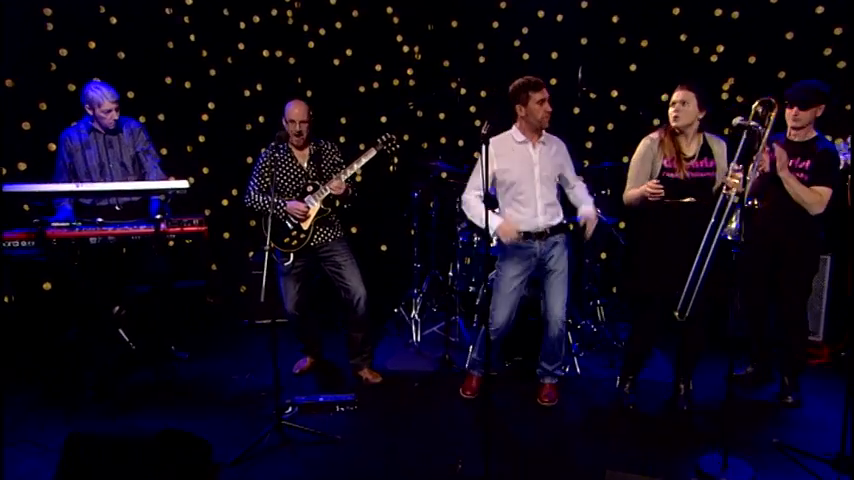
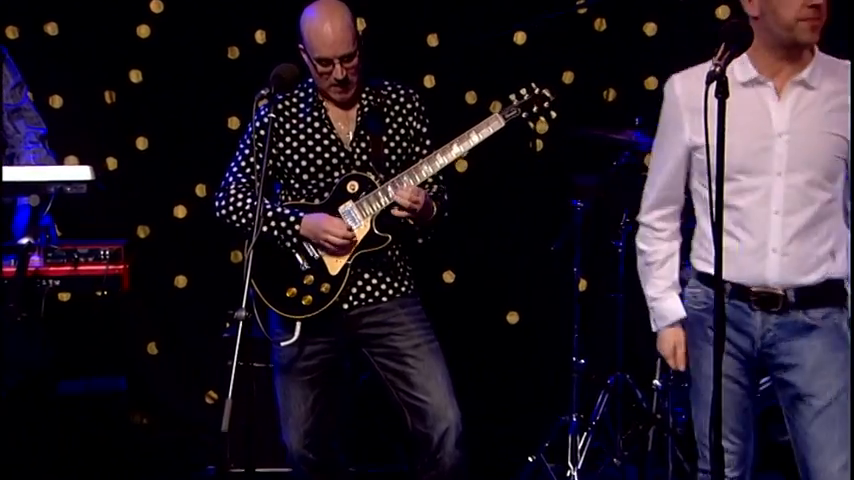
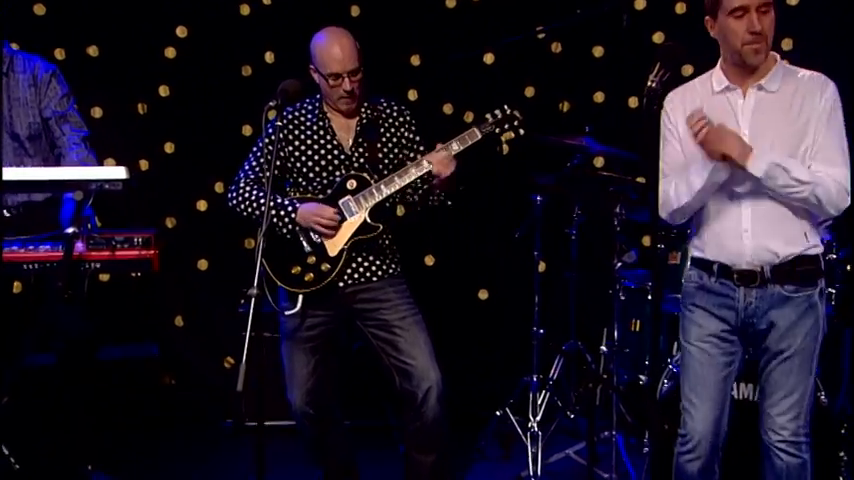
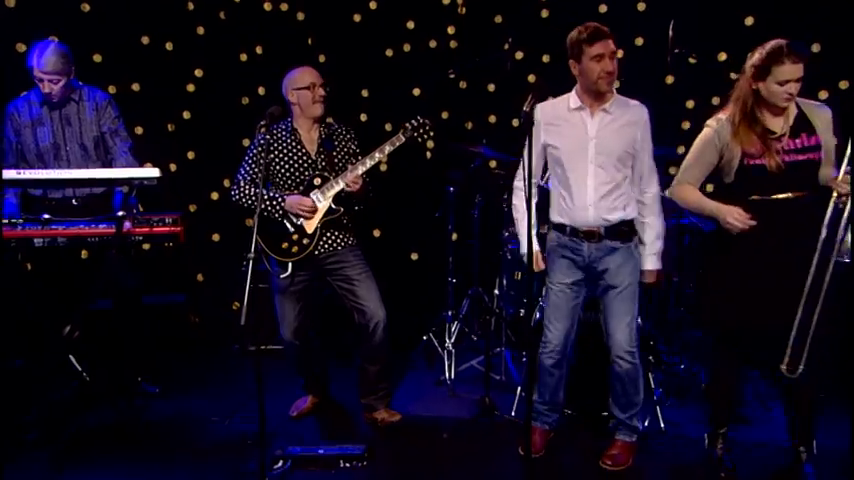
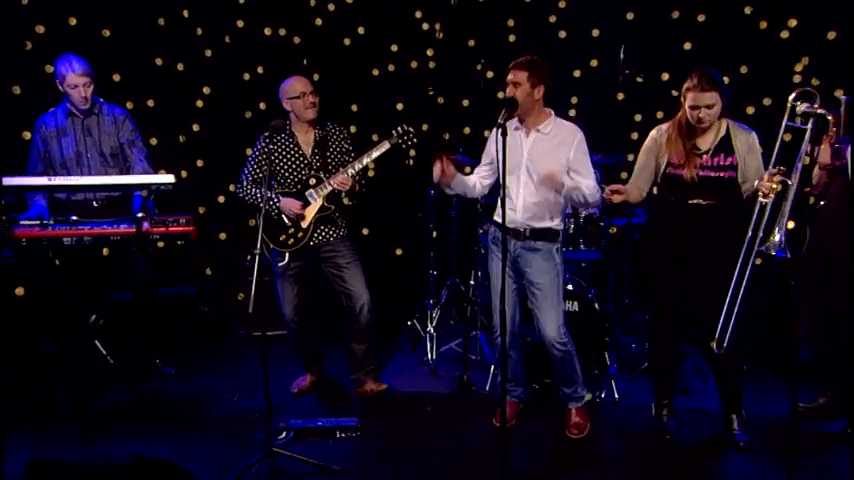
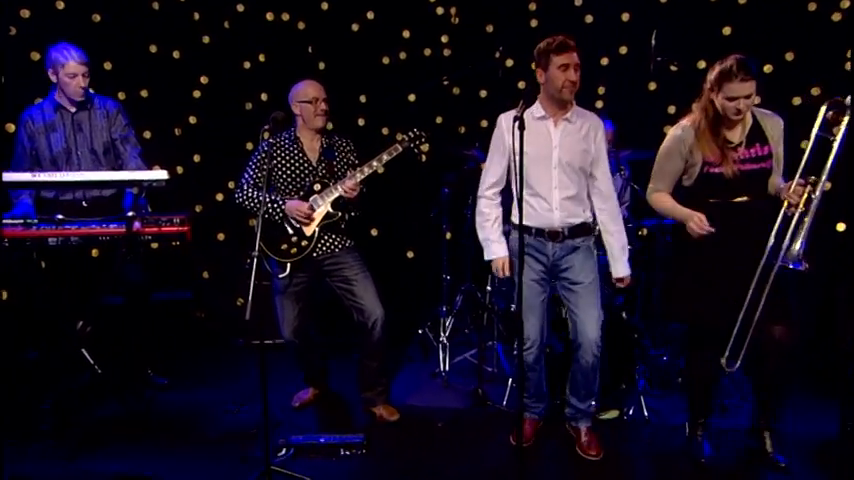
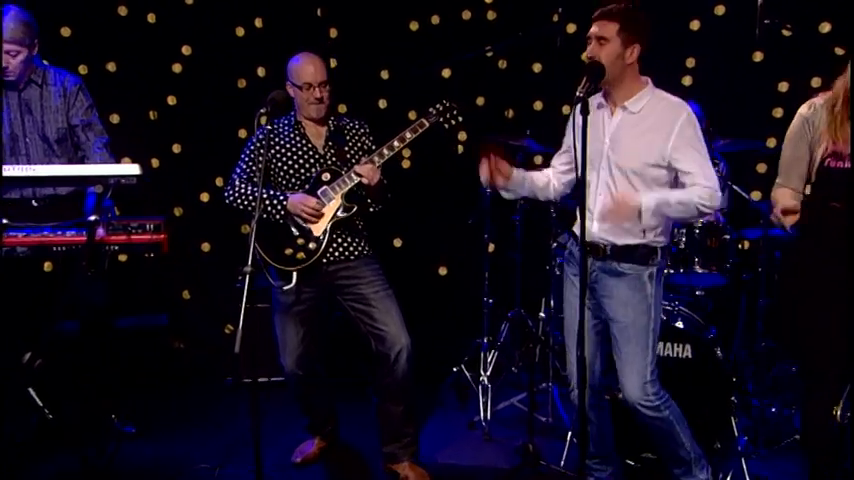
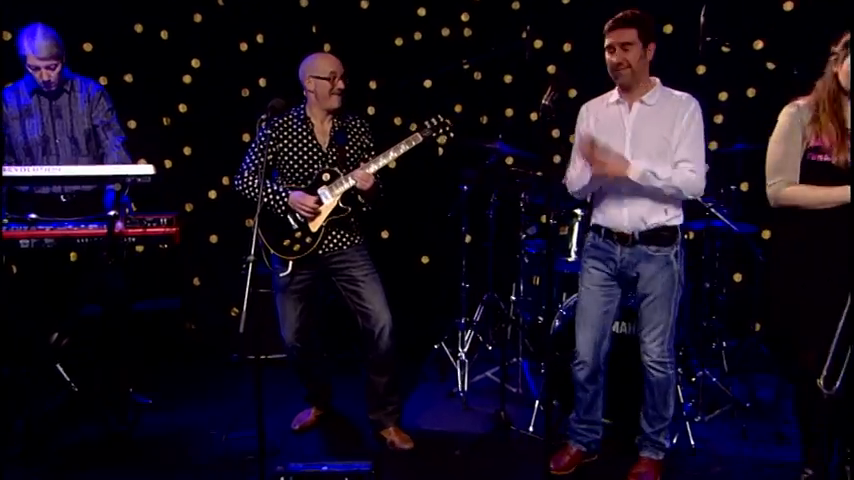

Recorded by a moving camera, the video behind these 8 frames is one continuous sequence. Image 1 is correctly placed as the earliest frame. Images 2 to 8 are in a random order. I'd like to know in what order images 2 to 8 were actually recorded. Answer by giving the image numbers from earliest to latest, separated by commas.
5, 6, 4, 8, 7, 3, 2
